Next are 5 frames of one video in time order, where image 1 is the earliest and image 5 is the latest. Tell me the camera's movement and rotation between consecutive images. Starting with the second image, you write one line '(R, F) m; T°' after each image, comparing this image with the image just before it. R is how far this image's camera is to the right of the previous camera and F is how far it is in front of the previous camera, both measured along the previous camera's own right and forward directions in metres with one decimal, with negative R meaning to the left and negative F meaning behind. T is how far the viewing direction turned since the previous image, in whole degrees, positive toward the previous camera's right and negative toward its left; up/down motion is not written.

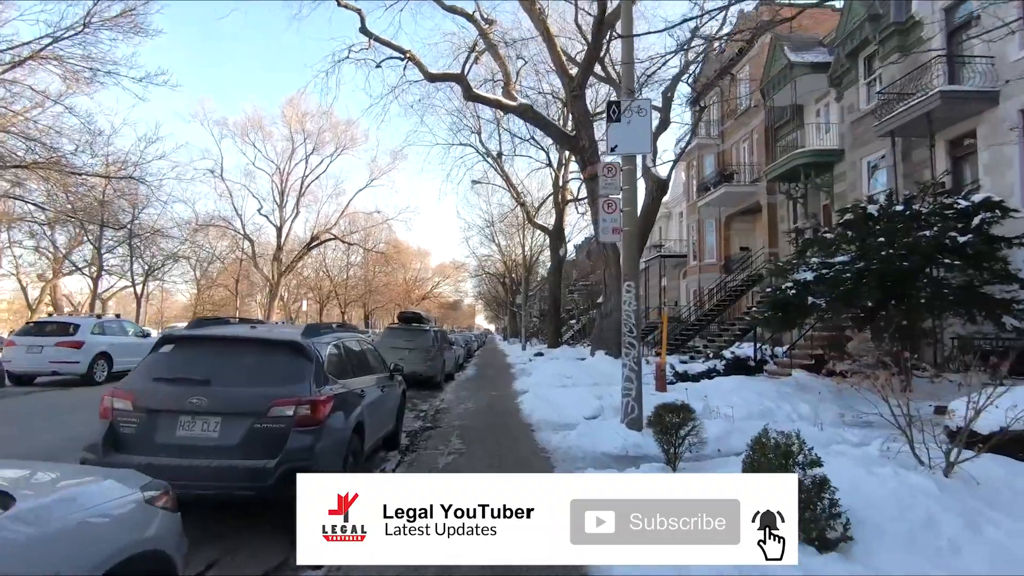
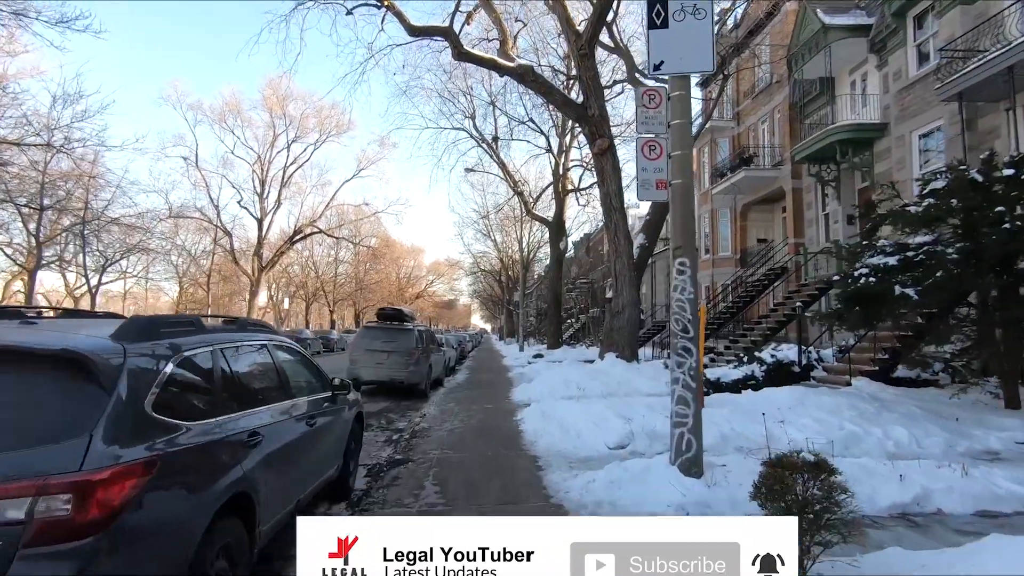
(0.0, +2.4) m; 0°
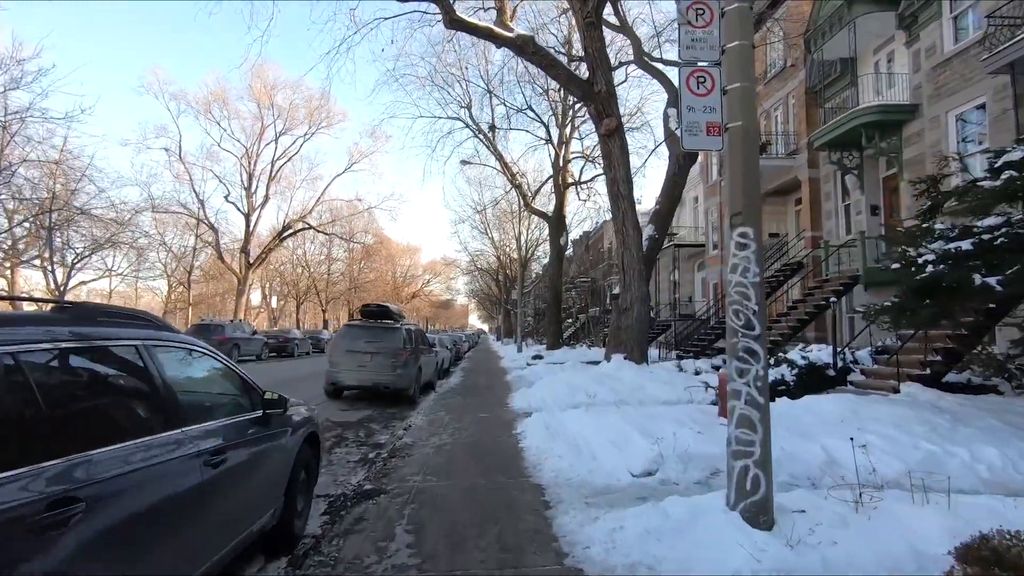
(0.0, +1.4) m; 0°
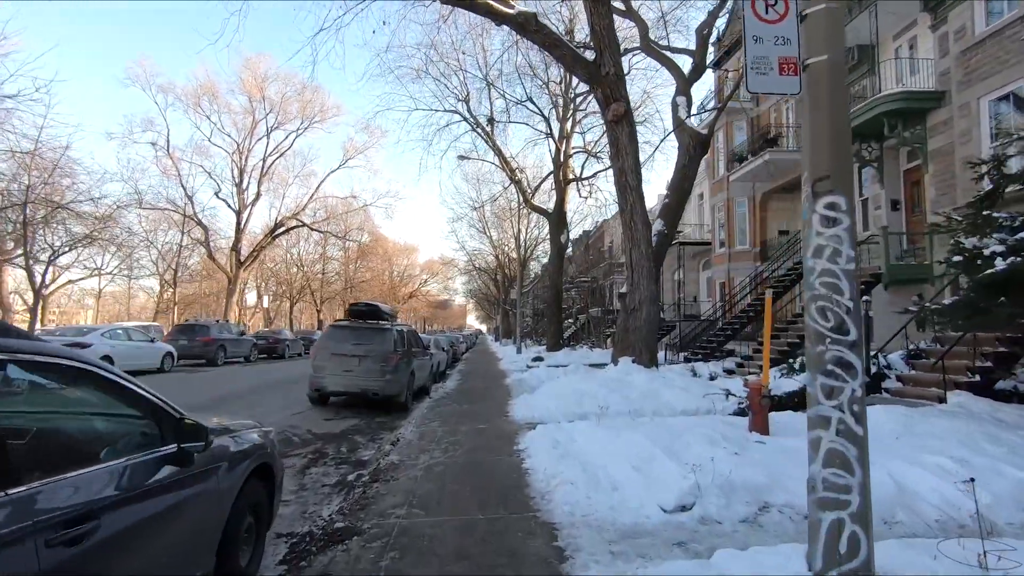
(-0.1, +1.0) m; 0°
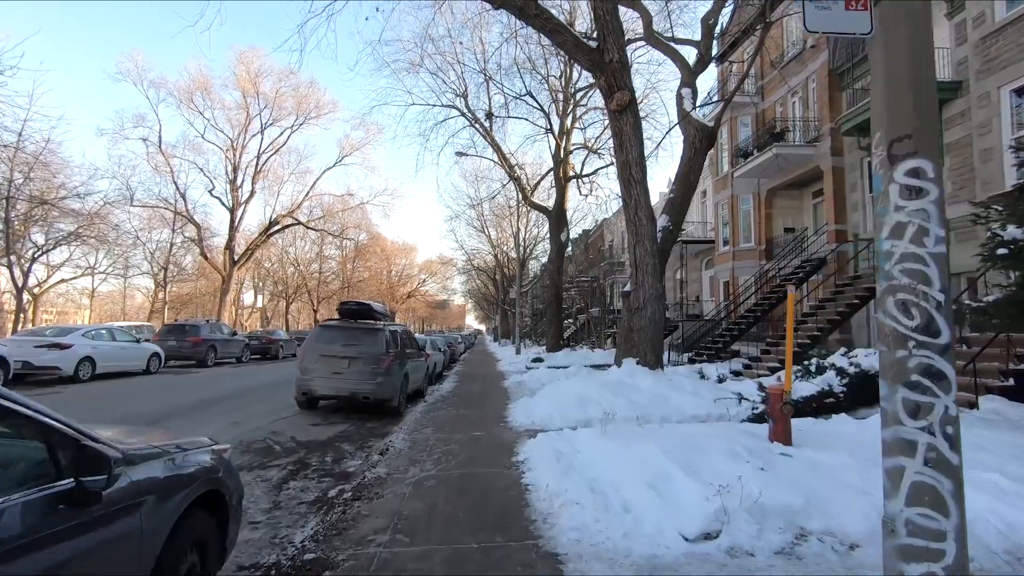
(0.0, +0.6) m; 0°
